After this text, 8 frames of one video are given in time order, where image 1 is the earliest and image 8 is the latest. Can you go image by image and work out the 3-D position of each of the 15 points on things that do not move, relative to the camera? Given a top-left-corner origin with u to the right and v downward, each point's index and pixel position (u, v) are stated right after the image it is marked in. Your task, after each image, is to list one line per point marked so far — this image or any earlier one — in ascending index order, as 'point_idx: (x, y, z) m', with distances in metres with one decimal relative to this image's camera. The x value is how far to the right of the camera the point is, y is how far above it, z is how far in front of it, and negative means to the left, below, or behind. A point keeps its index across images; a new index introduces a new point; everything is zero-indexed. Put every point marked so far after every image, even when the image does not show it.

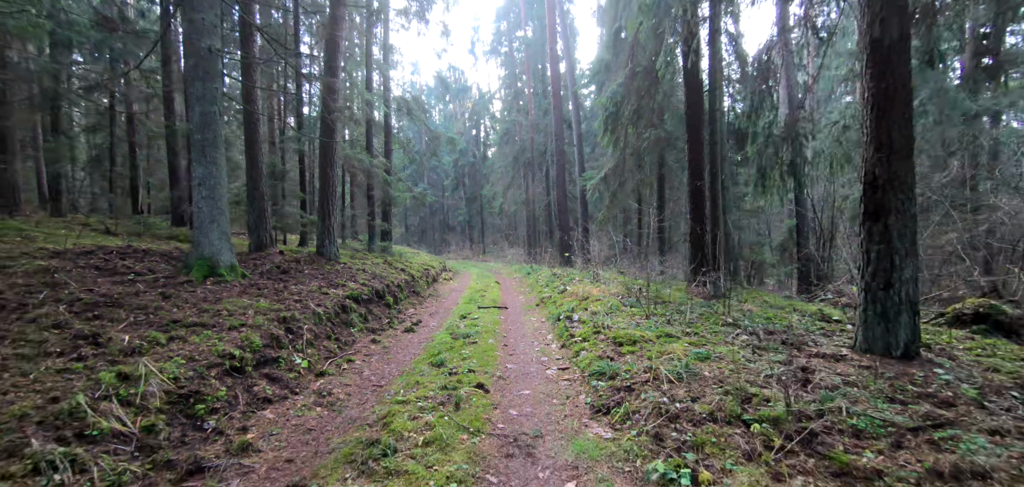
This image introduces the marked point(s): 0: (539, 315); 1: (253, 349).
0: (+0.5, -1.4, +8.9) m
1: (-2.7, -1.1, +4.8) m
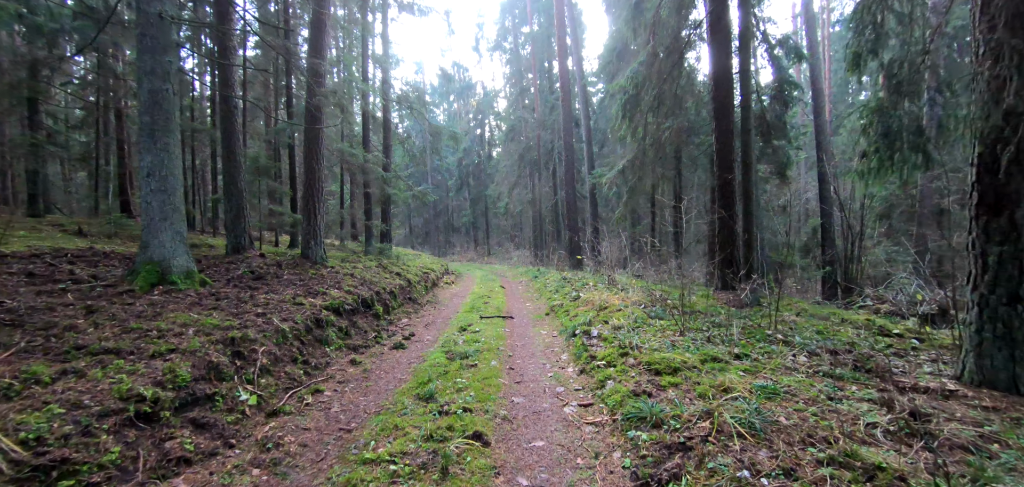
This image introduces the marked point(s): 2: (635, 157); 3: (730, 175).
0: (+0.7, -1.4, +7.7) m
1: (-2.6, -1.1, +3.7) m
2: (+3.2, +2.2, +12.1) m
3: (+4.6, +1.4, +9.8) m
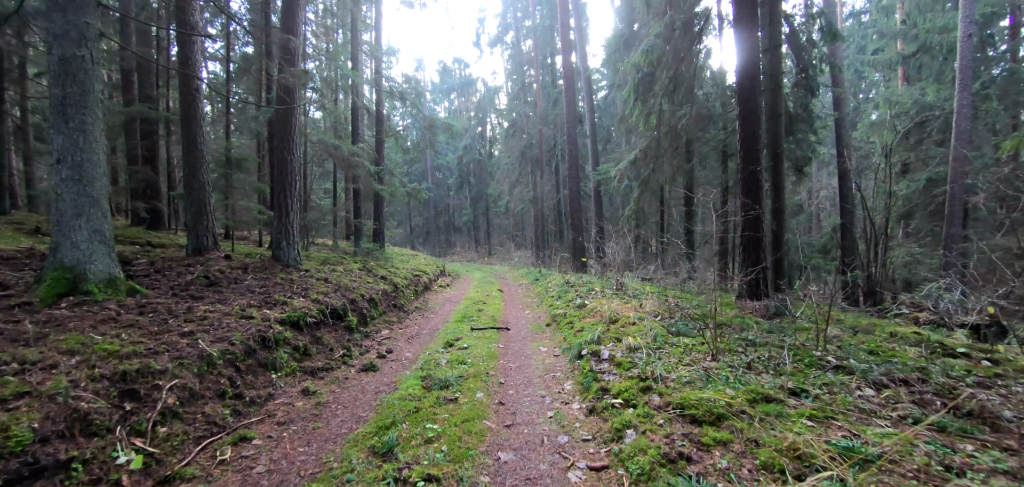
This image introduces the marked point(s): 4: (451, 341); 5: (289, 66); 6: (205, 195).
0: (+0.6, -1.4, +6.6) m
1: (-2.7, -1.1, +2.5) m
2: (+3.1, +2.2, +10.9) m
3: (+4.5, +1.4, +8.6) m
4: (-0.9, -1.5, +7.0) m
5: (-4.3, +3.4, +8.9) m
6: (-5.8, +0.9, +8.9) m
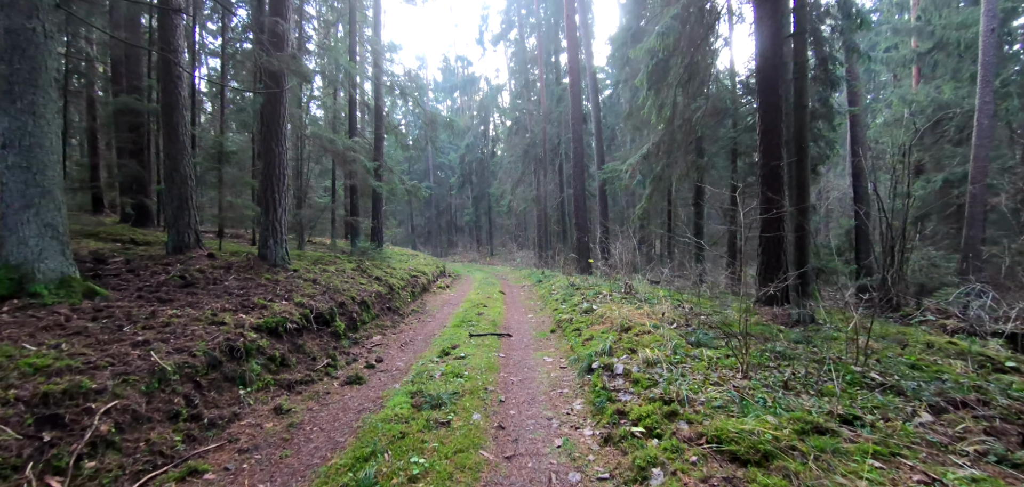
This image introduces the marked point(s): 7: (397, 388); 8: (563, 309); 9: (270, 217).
0: (+0.6, -1.4, +6.0) m
1: (-2.7, -1.1, +2.0) m
2: (+3.2, +2.2, +10.3) m
3: (+4.5, +1.4, +8.0) m
4: (-0.9, -1.4, +6.4) m
5: (-4.2, +3.4, +8.4) m
6: (-5.8, +1.0, +8.3) m
7: (-1.2, -1.5, +5.0) m
8: (+1.0, -1.2, +8.8) m
9: (-4.4, +0.5, +8.5) m
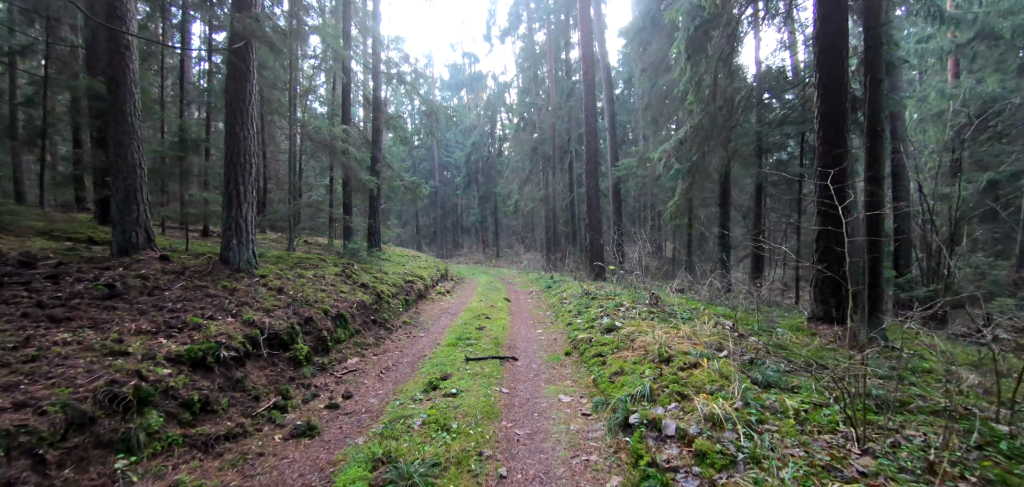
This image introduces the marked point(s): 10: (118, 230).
0: (+0.7, -1.5, +4.6) m
1: (-2.7, -1.1, +0.6) m
2: (+3.3, +2.1, +8.9) m
3: (+4.7, +1.3, +6.6) m
4: (-0.8, -1.5, +5.0) m
5: (-4.1, +3.4, +7.1) m
6: (-5.7, +1.0, +7.1) m
7: (-1.2, -1.6, +3.7) m
8: (+1.1, -1.3, +7.4) m
9: (-4.3, +0.5, +7.2) m
10: (-5.8, +0.2, +7.0) m
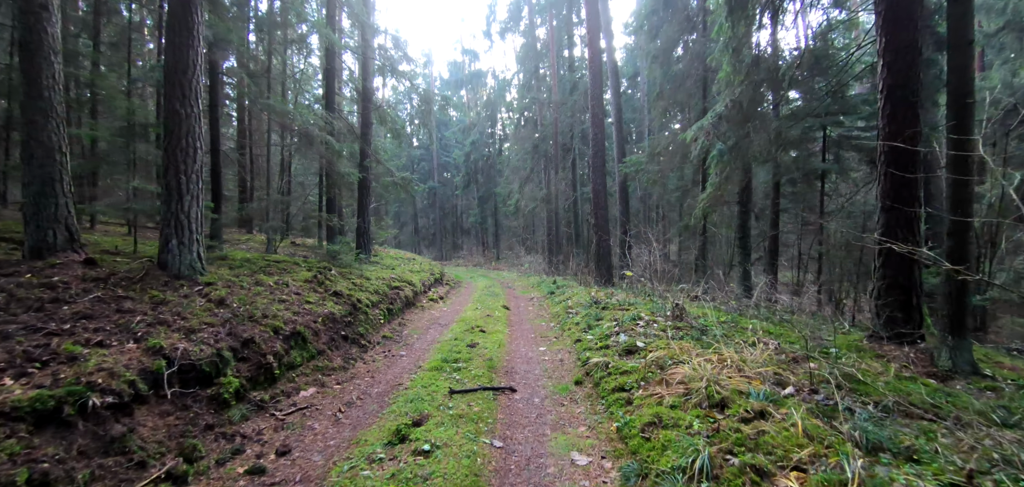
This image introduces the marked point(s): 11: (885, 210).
0: (+0.6, -1.5, +3.4) m
1: (-2.8, -1.1, -0.6) m
2: (+3.3, +2.1, +7.7) m
3: (+4.6, +1.3, +5.4) m
4: (-0.8, -1.5, +3.8) m
5: (-4.1, +3.4, +5.9) m
6: (-5.7, +1.0, +5.9) m
7: (-1.2, -1.6, +2.4) m
8: (+1.0, -1.3, +6.2) m
9: (-4.3, +0.5, +6.0) m
10: (-5.9, +0.2, +5.8) m
11: (+4.5, +0.4, +5.6) m
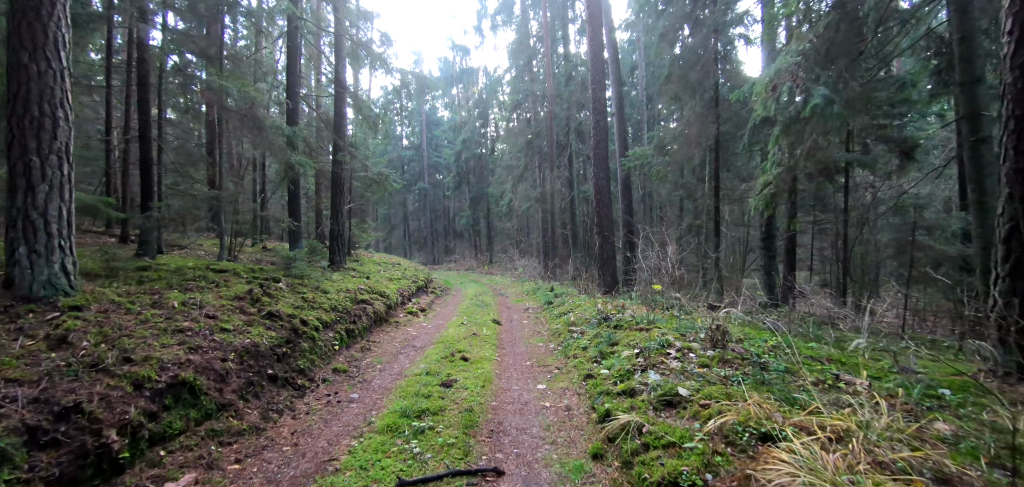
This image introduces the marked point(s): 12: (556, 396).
0: (+0.5, -1.5, +1.7) m
1: (-2.8, -1.1, -2.3) m
2: (+3.1, +2.0, +6.1) m
3: (+4.5, +1.3, +3.8) m
4: (-0.9, -1.5, +2.1) m
5: (-4.3, +3.3, +4.2) m
6: (-5.8, +0.9, +4.2) m
7: (-1.3, -1.6, +0.8) m
8: (+0.9, -1.3, +4.5) m
9: (-4.4, +0.4, +4.3) m
10: (-6.0, +0.1, +4.1) m
11: (+4.3, +0.4, +4.0) m
12: (+0.4, -1.5, +4.7) m
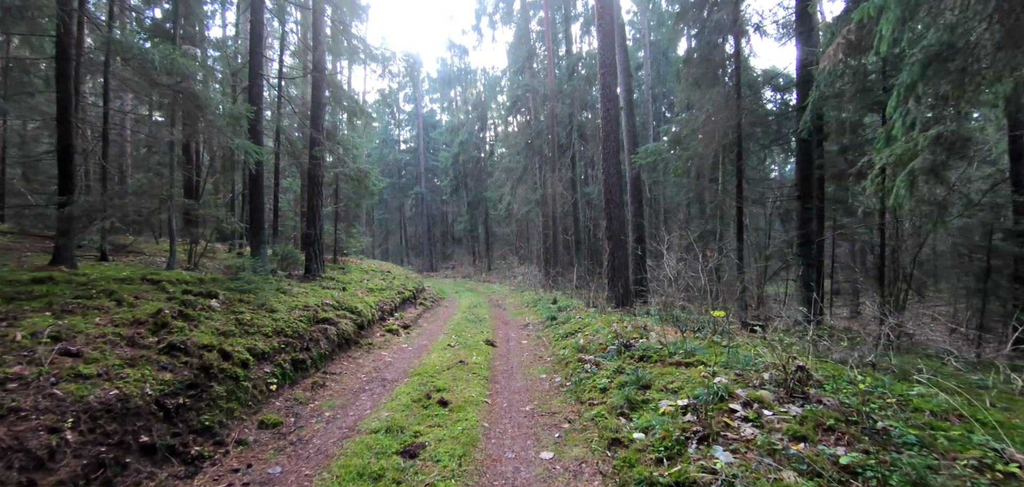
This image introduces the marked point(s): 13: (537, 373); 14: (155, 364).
0: (+0.5, -1.5, +0.2) m
1: (-2.8, -1.1, -3.8) m
2: (+3.1, +2.0, +4.6) m
3: (+4.4, +1.3, +2.3) m
4: (-1.0, -1.5, +0.6) m
5: (-4.3, +3.3, +2.7) m
6: (-5.9, +0.8, +2.7) m
7: (-1.4, -1.6, -0.7) m
8: (+0.9, -1.4, +3.0) m
9: (-4.5, +0.3, +2.8) m
10: (-6.0, +0.1, +2.6) m
11: (+4.3, +0.4, +2.5) m
12: (+0.4, -1.5, +3.2) m
13: (+0.3, -1.6, +5.9) m
14: (-2.8, -1.0, +3.7) m
